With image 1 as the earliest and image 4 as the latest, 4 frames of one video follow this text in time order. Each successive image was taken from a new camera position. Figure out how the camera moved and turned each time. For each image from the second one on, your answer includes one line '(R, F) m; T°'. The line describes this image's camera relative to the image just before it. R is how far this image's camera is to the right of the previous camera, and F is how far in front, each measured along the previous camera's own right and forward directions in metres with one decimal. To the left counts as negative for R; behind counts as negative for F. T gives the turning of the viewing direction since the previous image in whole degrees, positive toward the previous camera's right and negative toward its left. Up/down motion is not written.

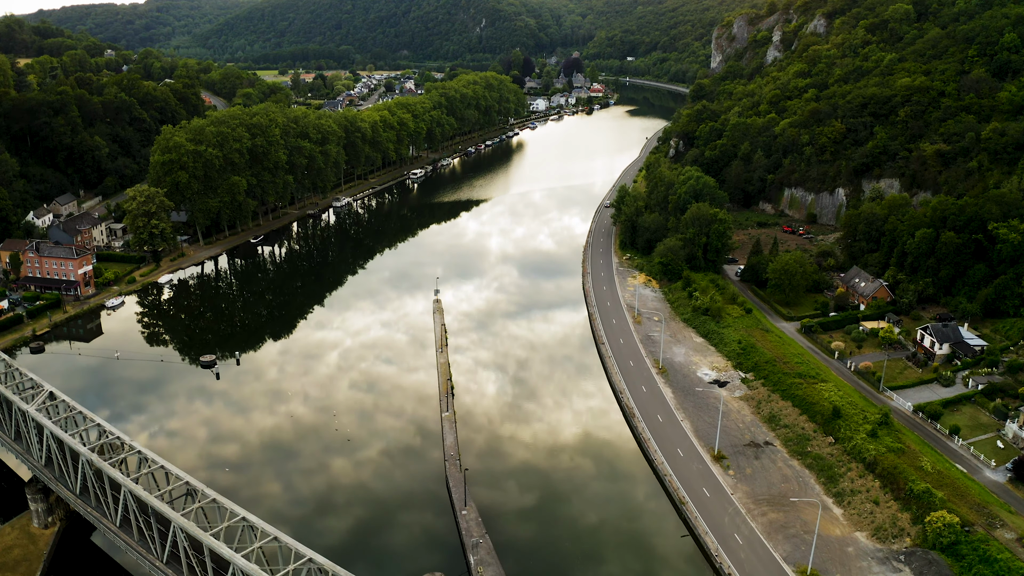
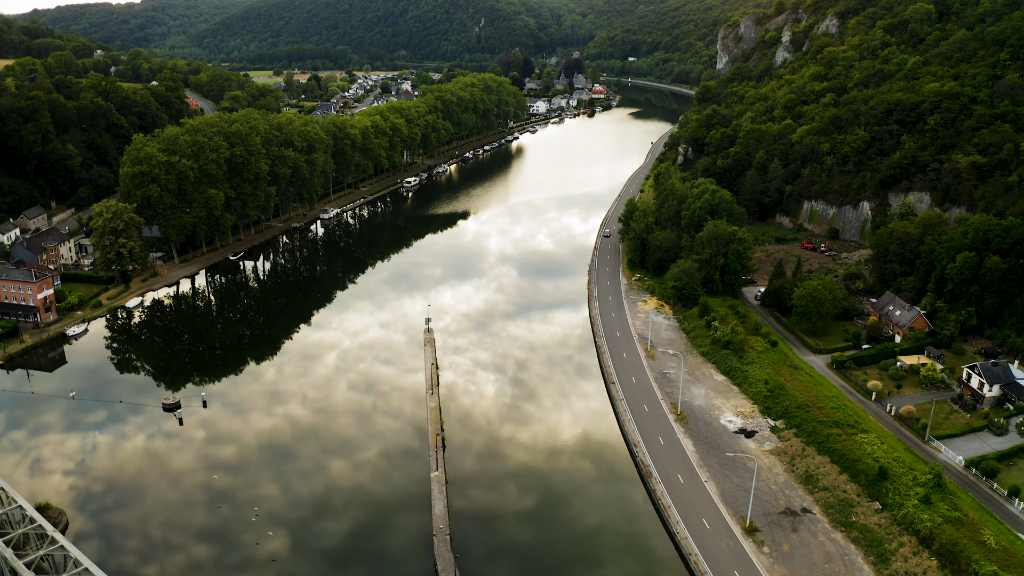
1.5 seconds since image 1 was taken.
(0.0, +5.7) m; 0°
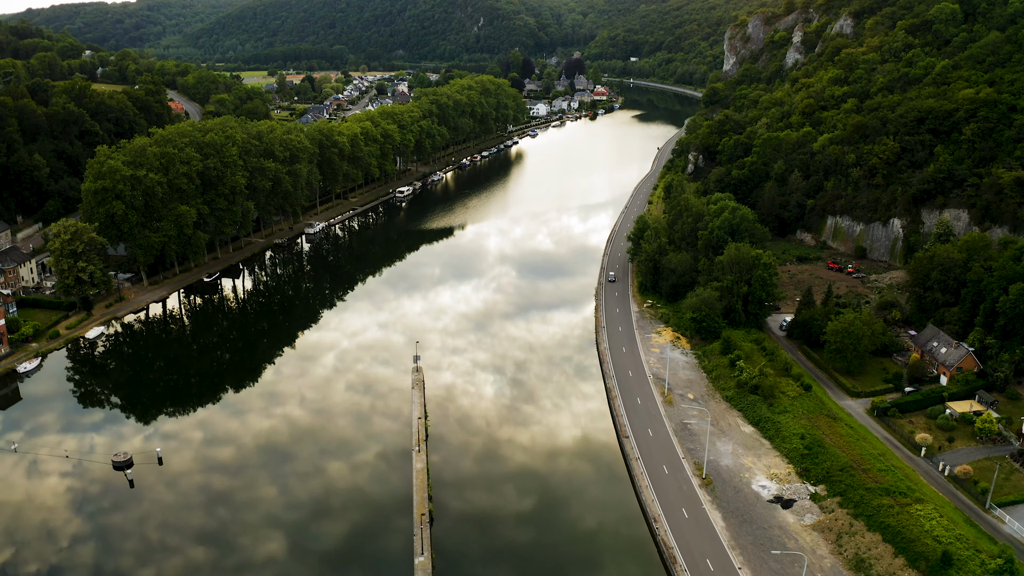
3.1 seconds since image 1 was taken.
(0.0, +6.0) m; 0°
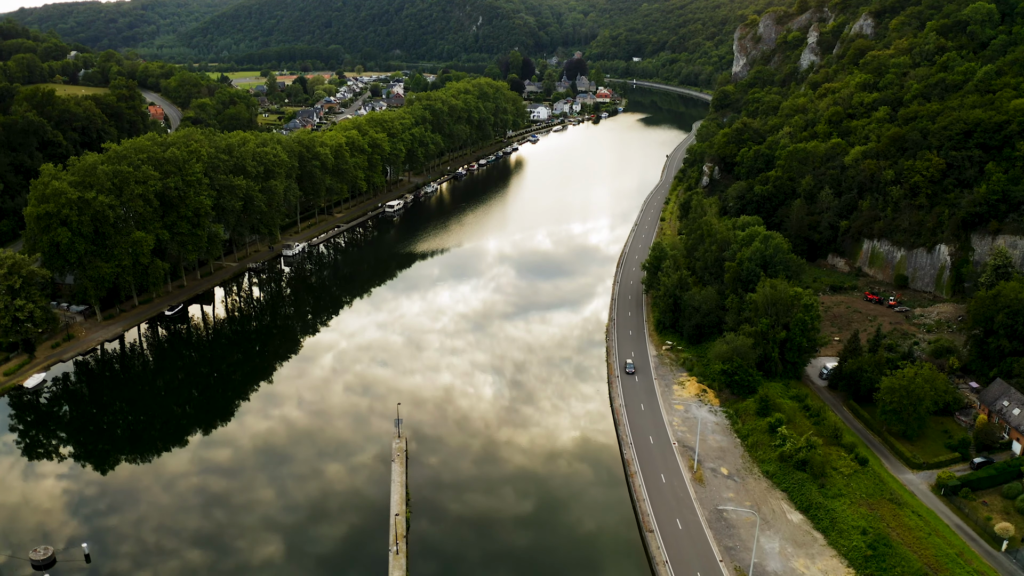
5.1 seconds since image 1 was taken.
(0.0, +7.5) m; 0°
